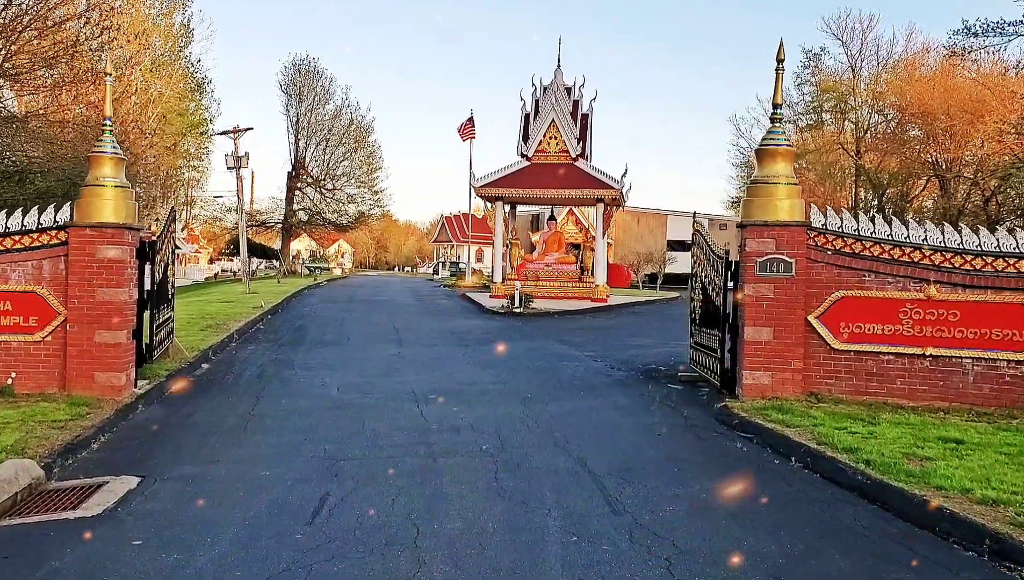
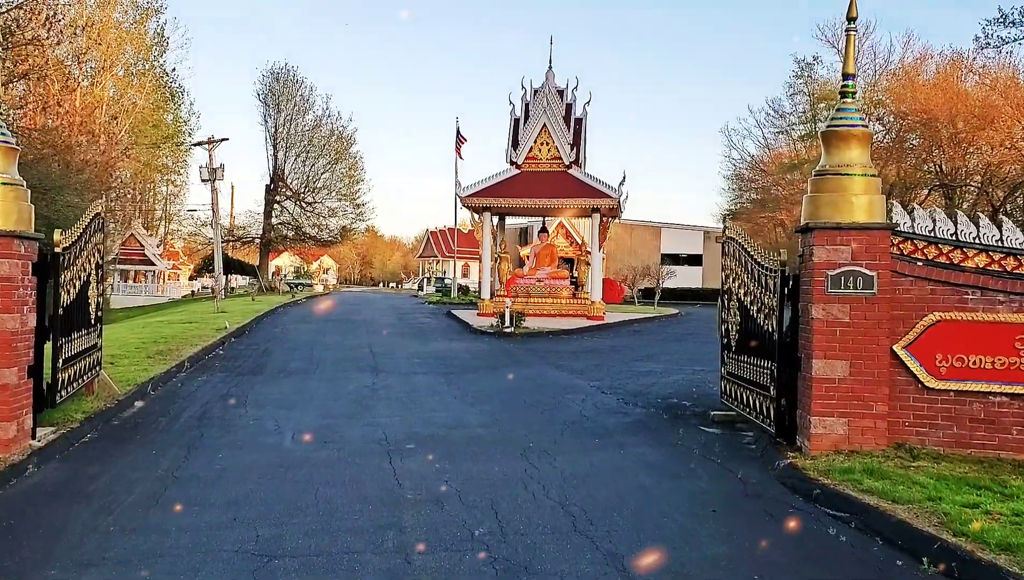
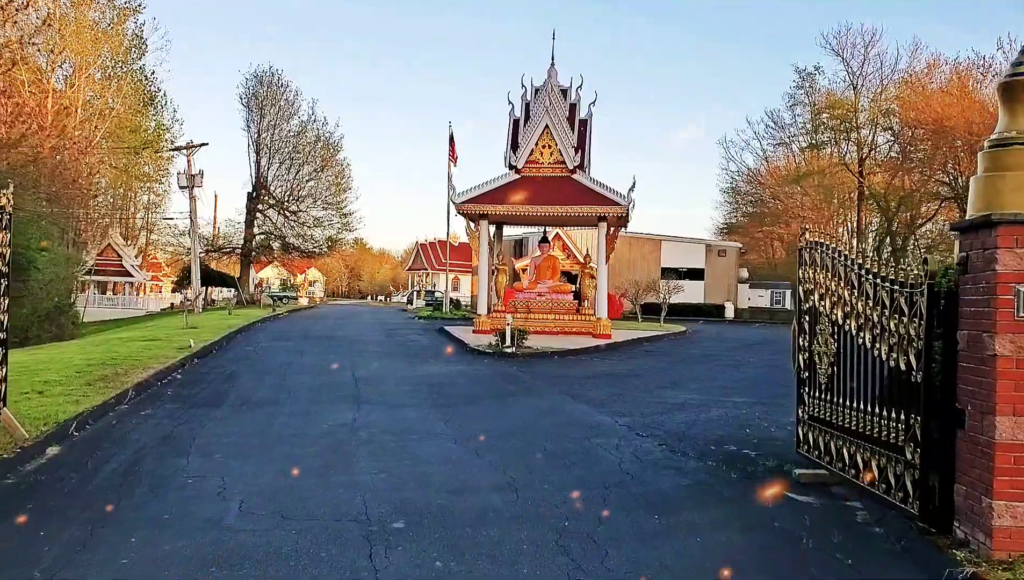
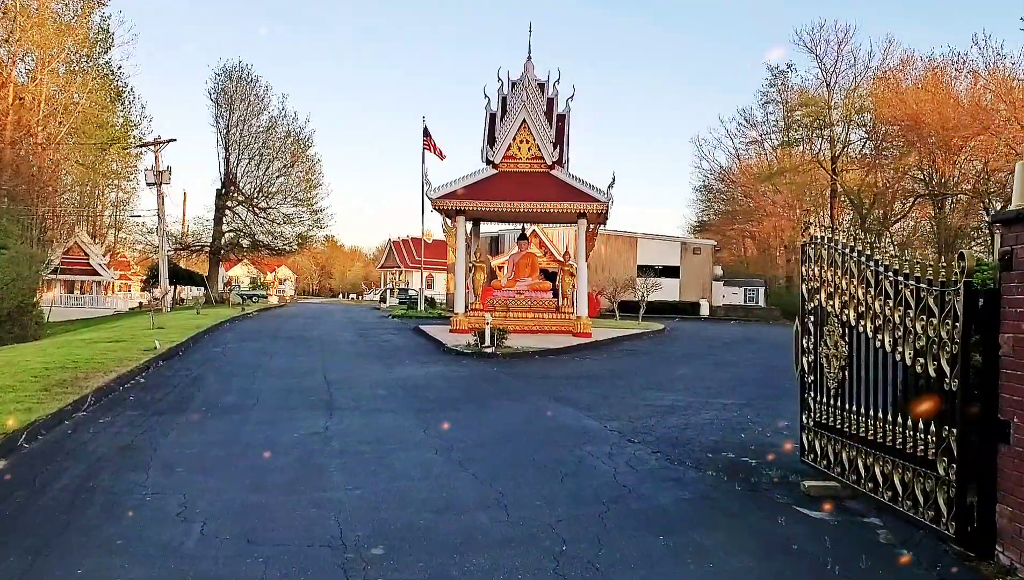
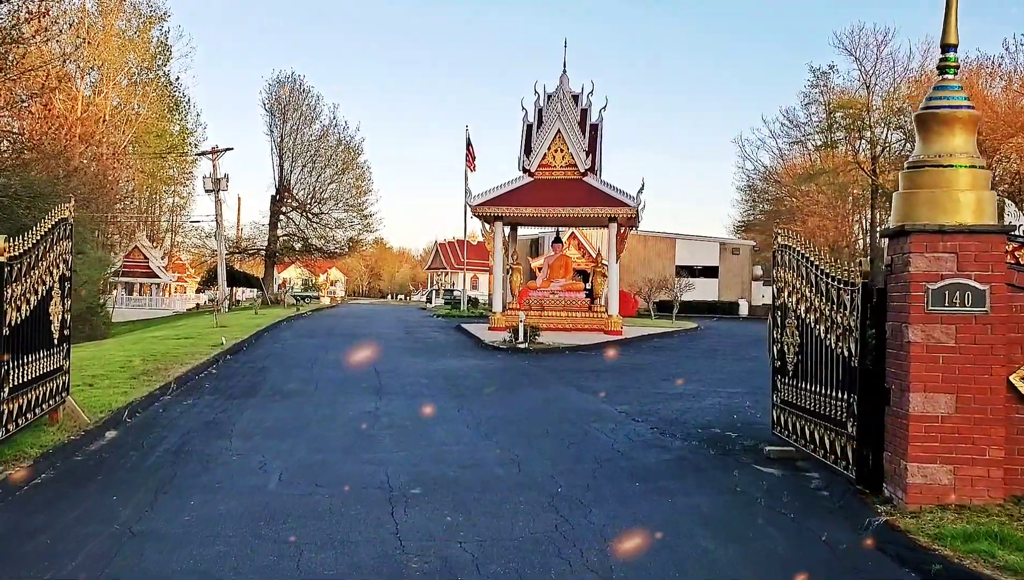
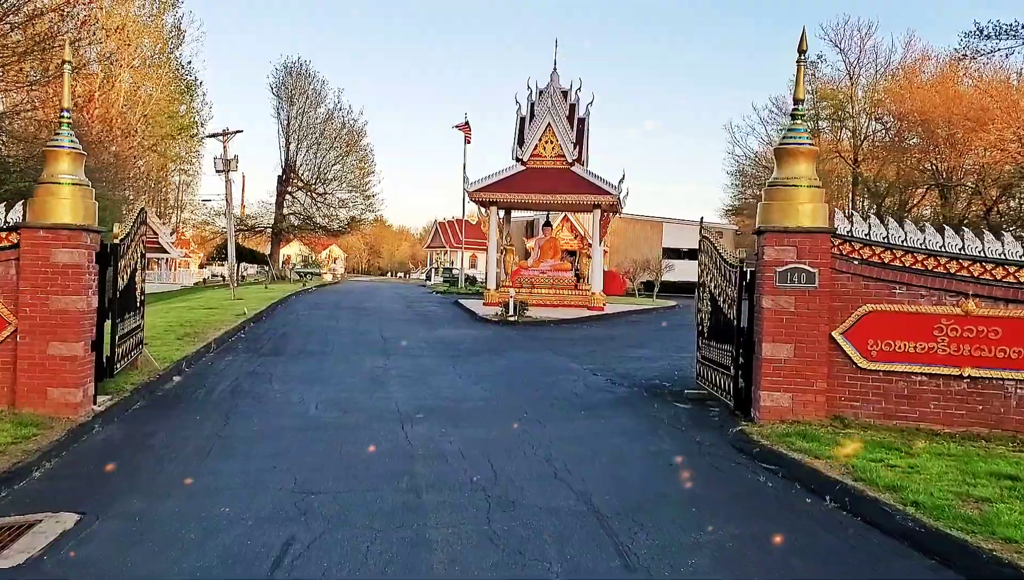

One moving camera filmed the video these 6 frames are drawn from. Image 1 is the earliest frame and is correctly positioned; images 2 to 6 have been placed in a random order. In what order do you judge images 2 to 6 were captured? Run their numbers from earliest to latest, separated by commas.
6, 2, 5, 3, 4
